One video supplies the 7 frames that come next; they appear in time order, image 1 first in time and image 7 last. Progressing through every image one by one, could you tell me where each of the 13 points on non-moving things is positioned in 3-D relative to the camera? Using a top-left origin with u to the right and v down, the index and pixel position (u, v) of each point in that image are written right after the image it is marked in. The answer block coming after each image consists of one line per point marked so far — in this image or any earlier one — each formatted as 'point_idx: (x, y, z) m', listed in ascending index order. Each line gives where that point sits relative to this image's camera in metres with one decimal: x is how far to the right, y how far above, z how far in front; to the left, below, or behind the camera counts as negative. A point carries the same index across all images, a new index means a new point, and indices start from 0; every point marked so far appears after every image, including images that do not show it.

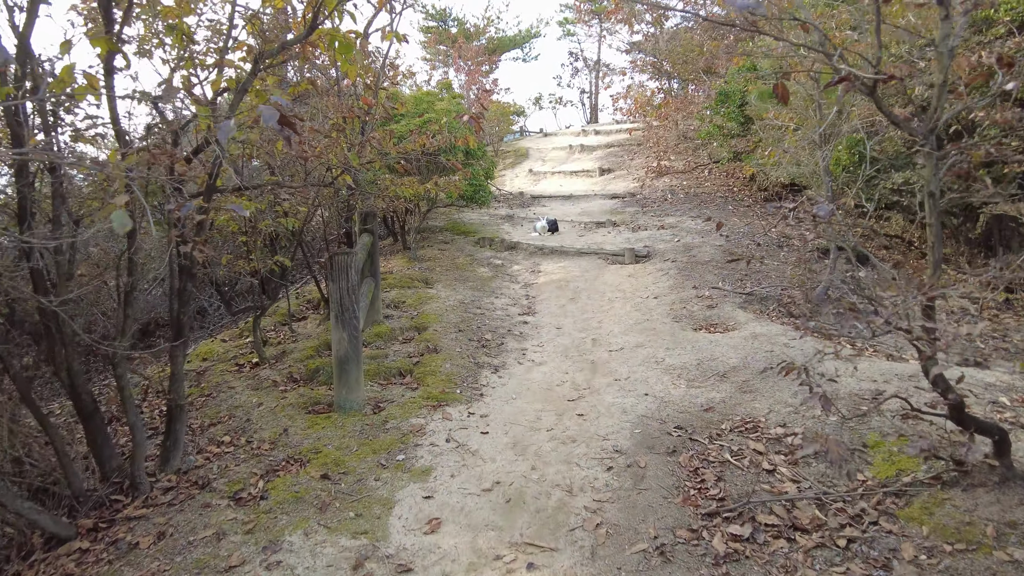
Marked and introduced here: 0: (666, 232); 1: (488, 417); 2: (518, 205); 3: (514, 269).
0: (+2.4, +0.9, +10.2) m
1: (-0.2, -1.0, +4.8) m
2: (+0.1, +1.9, +14.3) m
3: (0.0, +0.3, +9.5) m
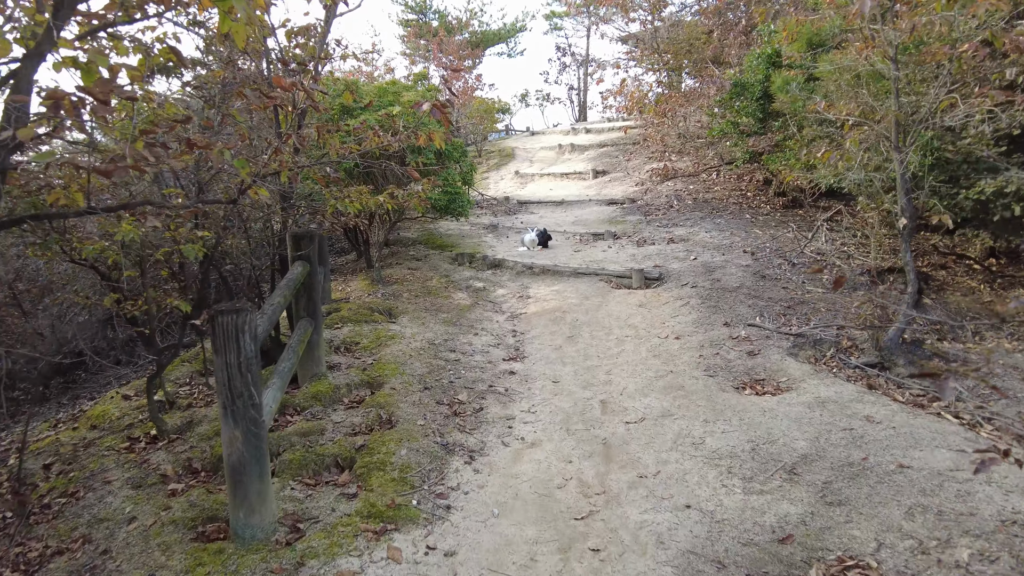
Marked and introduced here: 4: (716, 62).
0: (+2.2, +0.6, +8.6) m
1: (-0.3, -1.3, +3.2) m
2: (-0.2, +1.5, +12.7) m
3: (-0.2, -0.1, +7.9) m
4: (+3.9, +4.3, +12.2) m
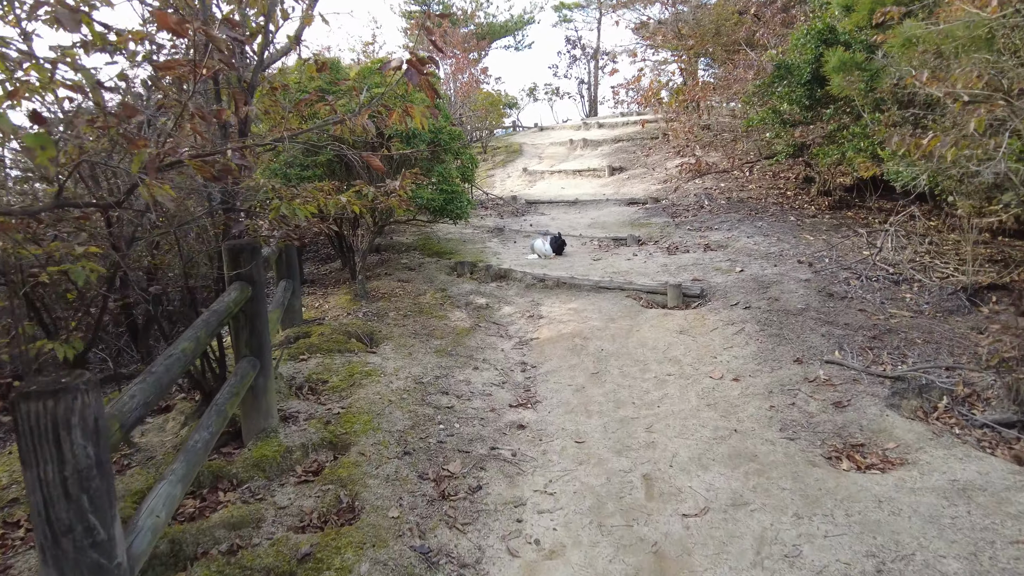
0: (+2.3, +0.4, +7.3) m
1: (-0.2, -1.5, +1.9) m
2: (0.0, +1.3, +11.3) m
3: (-0.1, -0.2, +6.5) m
4: (+4.0, +4.1, +10.8) m
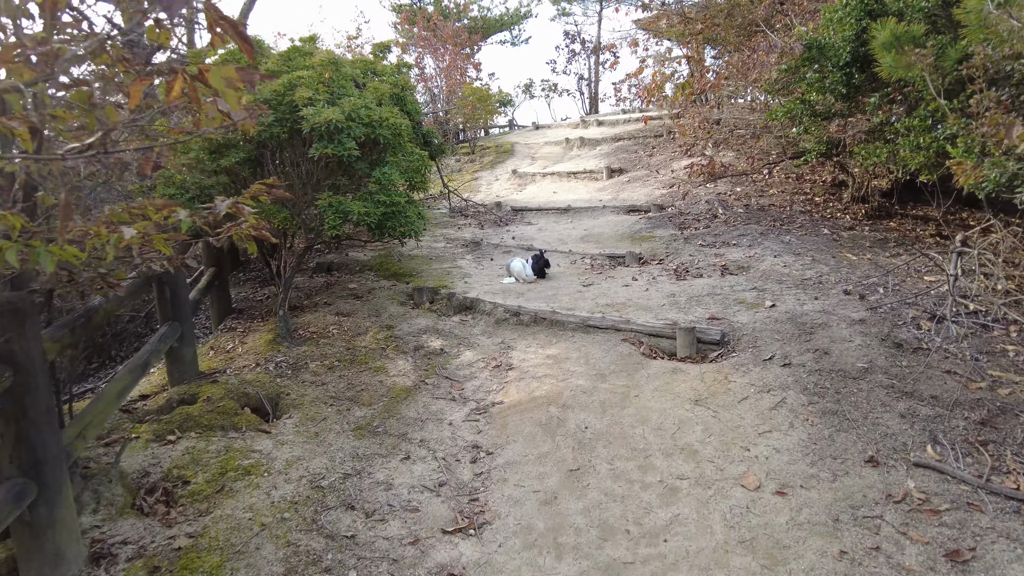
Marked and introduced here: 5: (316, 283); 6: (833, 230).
0: (+2.0, +0.1, +5.7) m
1: (-0.6, -1.8, +0.4) m
2: (-0.3, +1.0, +9.8) m
3: (-0.4, -0.6, +5.0) m
4: (+3.7, +3.8, +9.3) m
5: (-2.2, +0.1, +7.2) m
6: (+3.6, +0.7, +7.3) m
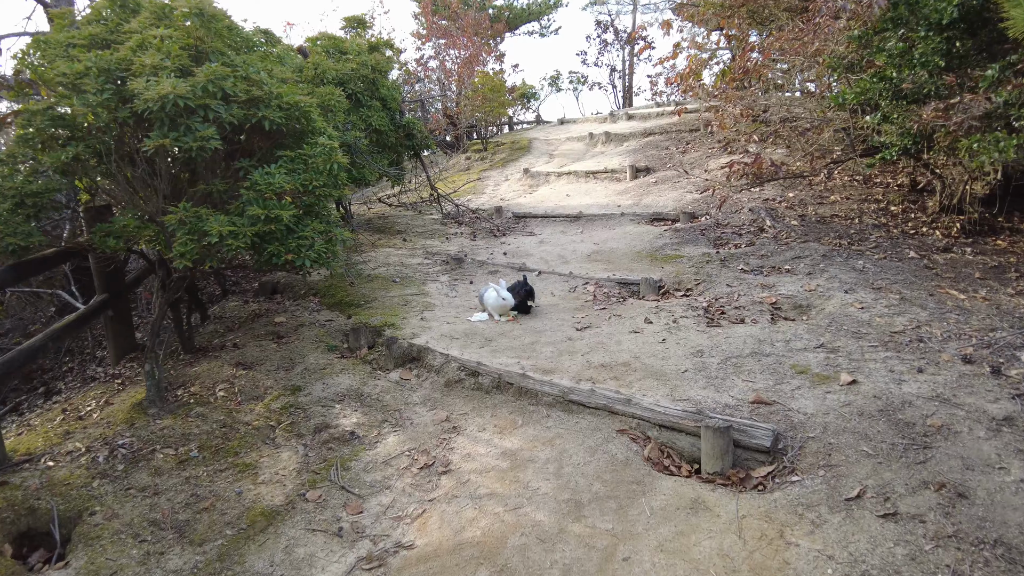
0: (+1.8, -0.3, +4.0) m
1: (-1.2, -2.2, -1.2) m
2: (-0.3, +0.7, +8.2) m
3: (-0.7, -0.9, +3.4) m
4: (+3.7, +3.5, +7.4) m
5: (-2.4, -0.2, +5.7) m
6: (+3.5, +0.3, +5.4) m
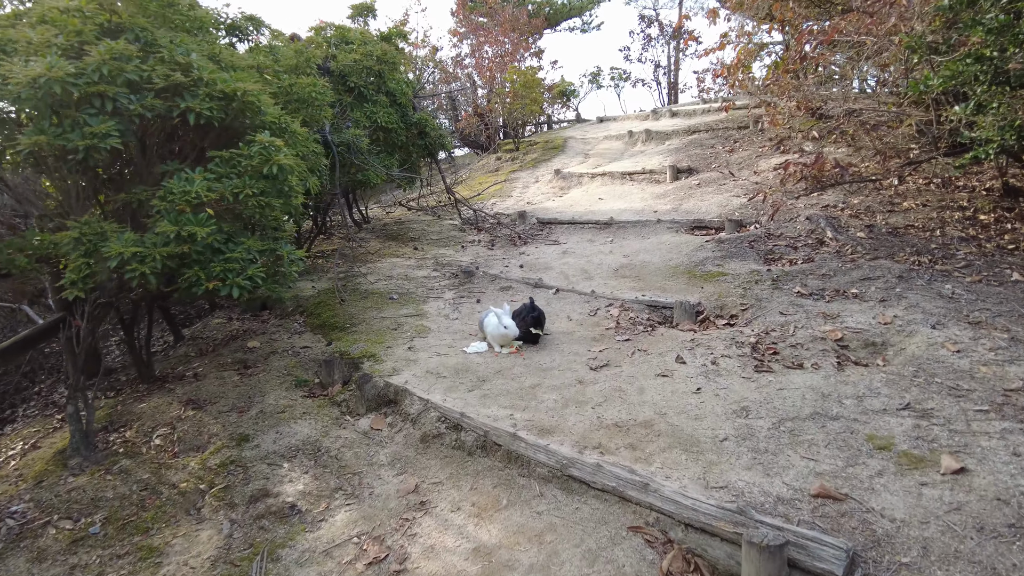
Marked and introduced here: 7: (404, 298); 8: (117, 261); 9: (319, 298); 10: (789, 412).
0: (+1.7, -0.5, +3.1) m
1: (-1.6, -2.3, -1.9) m
2: (-0.1, +0.6, +7.4) m
3: (-0.8, -1.0, +2.7) m
4: (+3.9, +3.3, +6.4) m
5: (-2.3, -0.3, +5.1) m
6: (+3.5, +0.1, +4.4) m
7: (-0.9, -0.1, +5.3) m
8: (-1.5, +0.1, +2.5) m
9: (-1.6, -0.1, +5.5) m
10: (+1.3, -0.5, +2.9) m
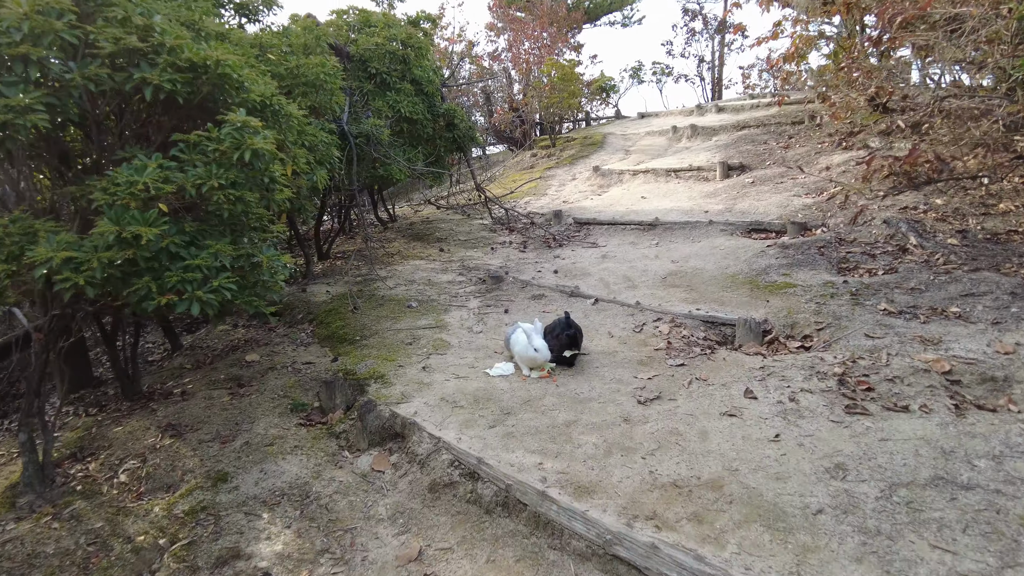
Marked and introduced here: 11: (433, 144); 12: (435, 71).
0: (+1.8, -0.5, +2.4) m
1: (-1.8, -2.3, -2.4) m
2: (+0.3, +0.5, +6.8) m
3: (-0.7, -1.1, +2.1) m
4: (+4.3, +3.1, +5.6) m
5: (-2.1, -0.4, +4.6) m
6: (+3.7, 0.0, +3.6) m
7: (-0.7, -0.1, +4.8) m
8: (-1.4, +0.1, +2.0) m
9: (-1.4, -0.1, +5.0) m
10: (+1.4, -0.6, +2.2) m
11: (-0.8, +1.5, +6.7) m
12: (-0.8, +2.2, +6.6) m
